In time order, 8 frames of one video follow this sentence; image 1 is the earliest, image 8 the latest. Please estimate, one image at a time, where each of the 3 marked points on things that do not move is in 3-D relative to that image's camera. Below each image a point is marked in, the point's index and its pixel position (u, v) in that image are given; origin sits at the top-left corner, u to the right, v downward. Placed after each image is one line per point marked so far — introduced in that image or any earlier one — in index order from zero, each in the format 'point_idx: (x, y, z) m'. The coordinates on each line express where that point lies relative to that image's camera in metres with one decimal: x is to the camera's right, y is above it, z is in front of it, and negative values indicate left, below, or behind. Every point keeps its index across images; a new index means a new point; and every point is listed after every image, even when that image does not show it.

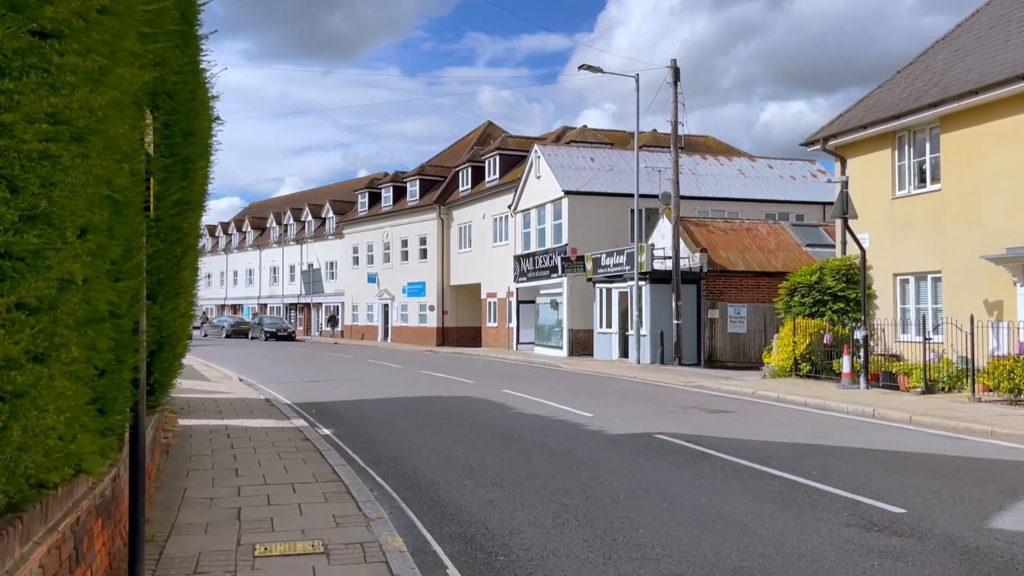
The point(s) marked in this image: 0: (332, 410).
0: (-3.5, -2.4, +15.5) m
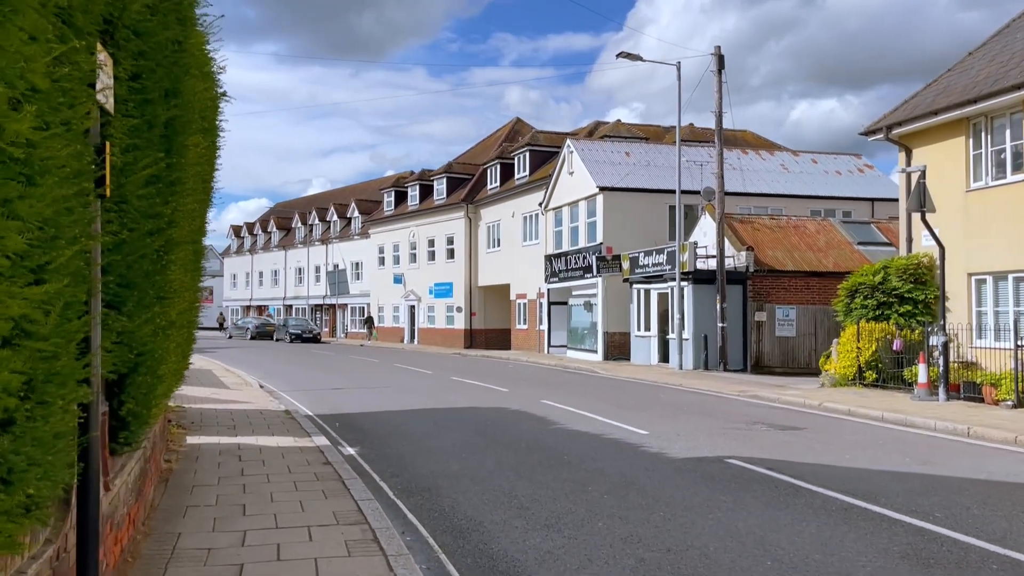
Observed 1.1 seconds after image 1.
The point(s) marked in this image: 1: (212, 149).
0: (-2.8, -2.4, +14.1) m
1: (-2.9, +1.3, +7.8) m
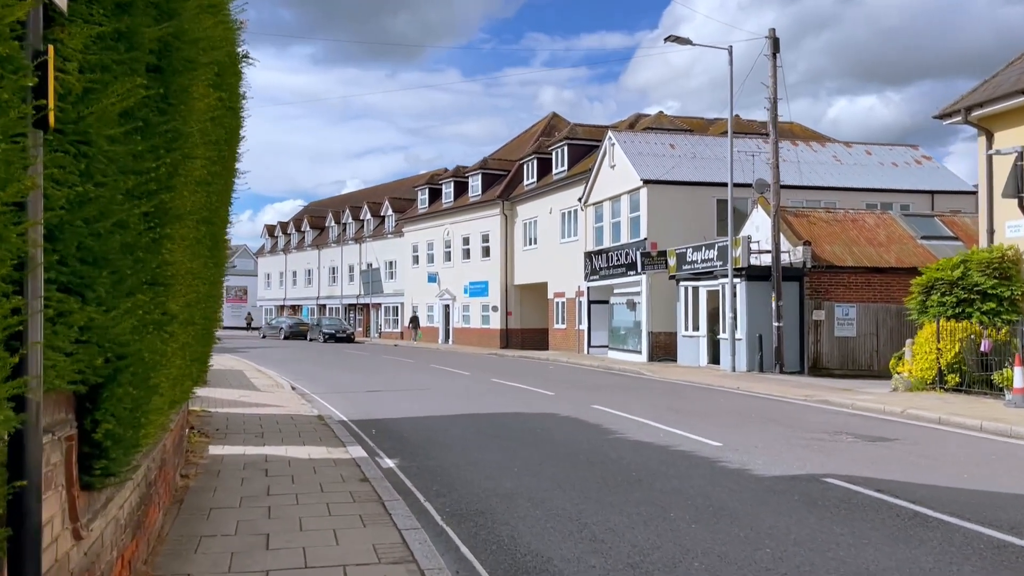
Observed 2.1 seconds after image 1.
0: (-1.9, -2.3, +13.0) m
1: (-2.4, +1.4, +6.7) m
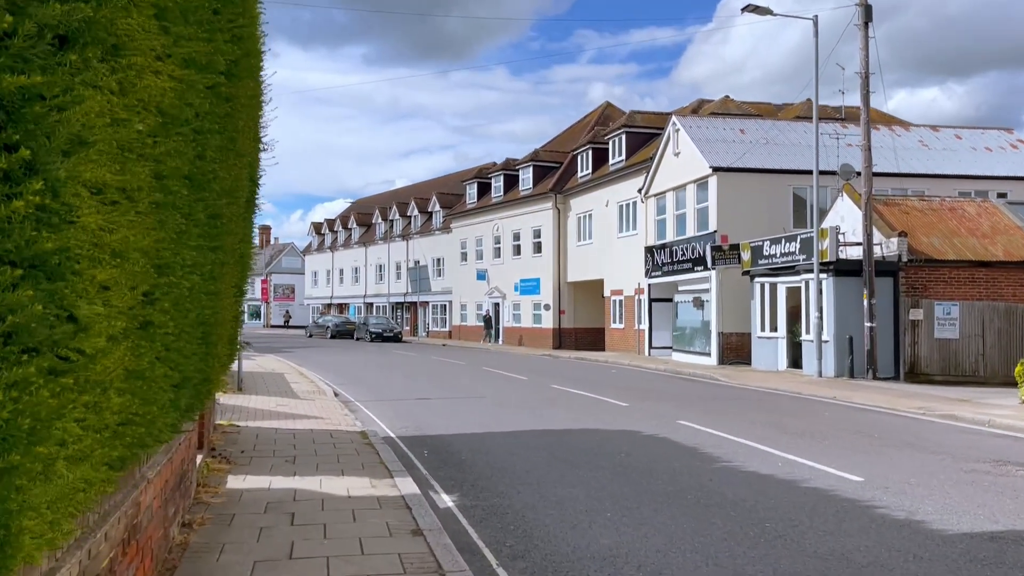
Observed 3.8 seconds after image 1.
0: (-0.9, -2.2, +11.0) m
1: (-1.7, +1.4, +4.7) m
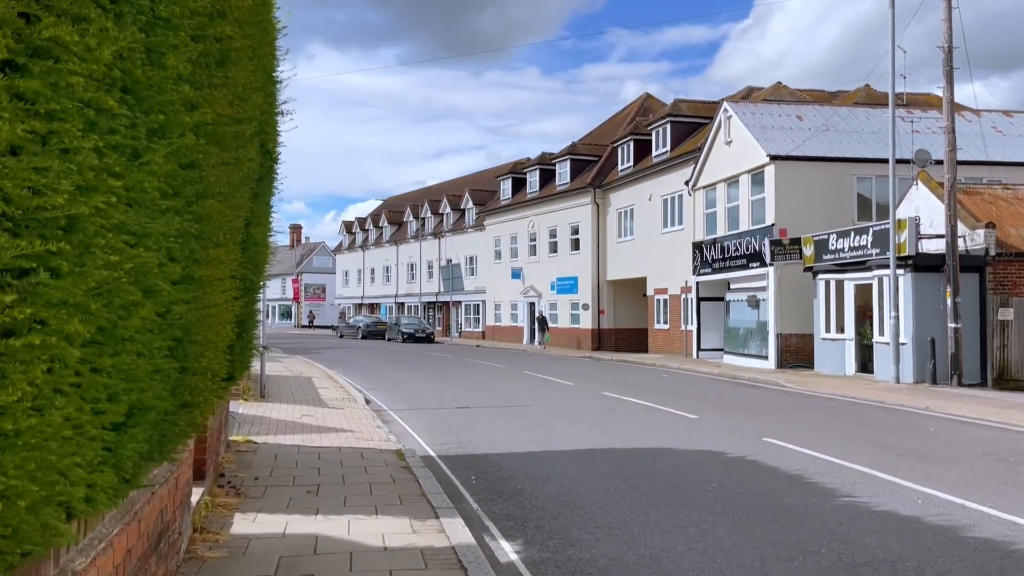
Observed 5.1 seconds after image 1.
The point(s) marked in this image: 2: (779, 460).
0: (-0.1, -2.2, +9.3) m
1: (-1.2, +1.5, +3.0) m
2: (+3.2, -2.1, +9.5) m
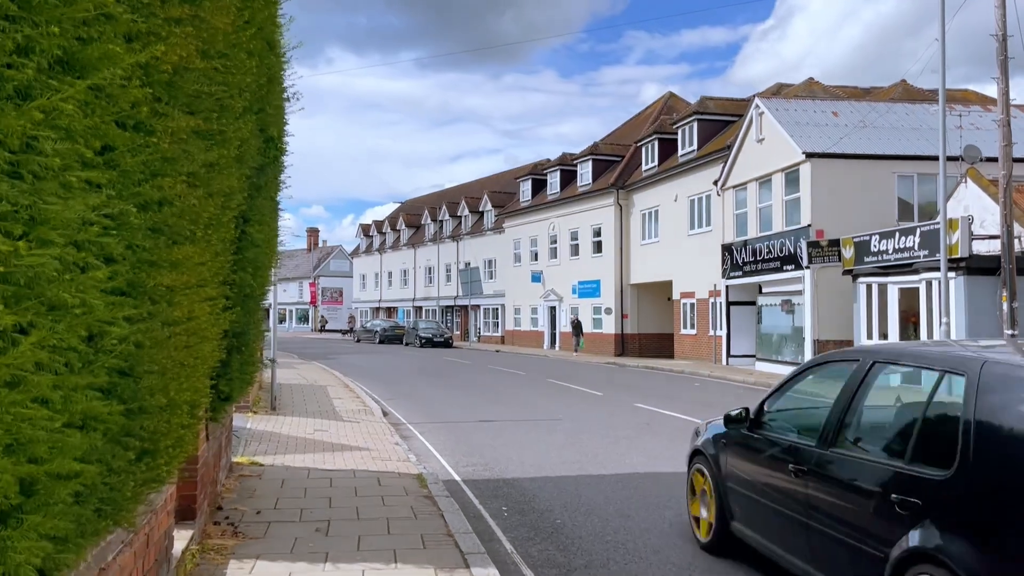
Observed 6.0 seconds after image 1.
0: (+0.2, -2.2, +8.2) m
1: (-0.9, +1.5, +2.0) m
2: (+3.6, -2.1, +8.4) m
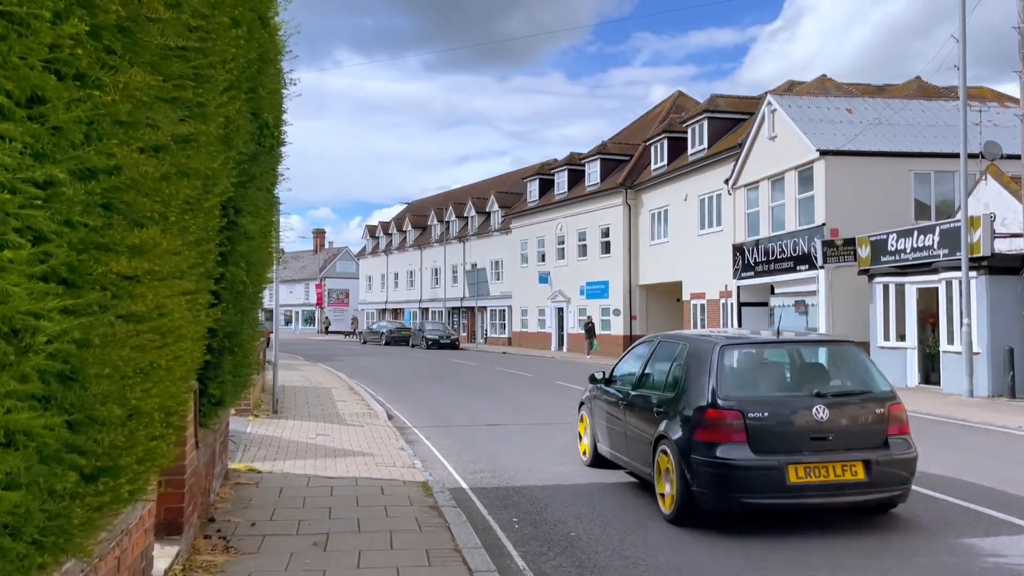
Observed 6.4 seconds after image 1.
0: (+0.4, -2.2, +7.7) m
1: (-0.9, +1.5, +1.5) m
2: (+3.7, -2.1, +7.9) m
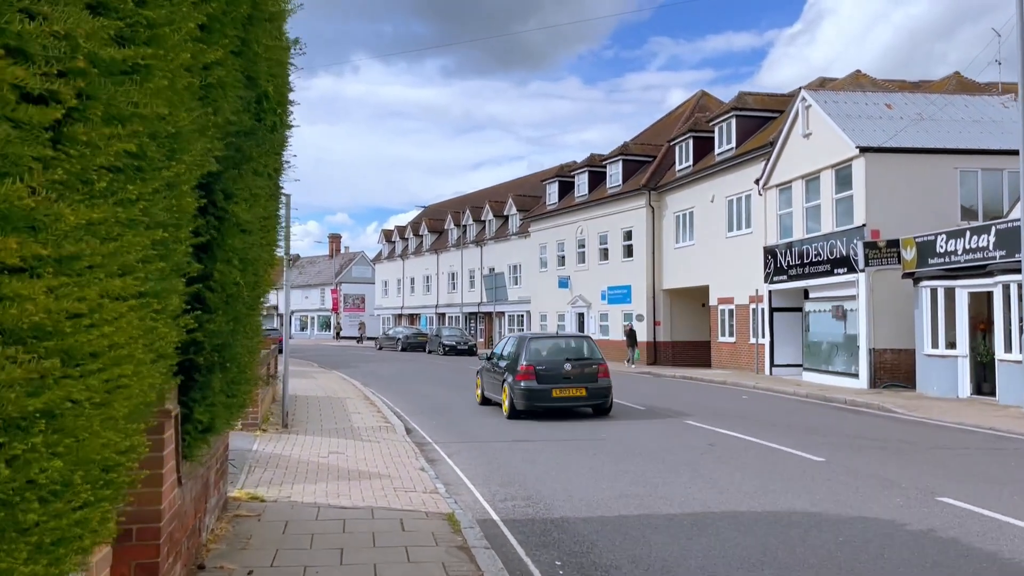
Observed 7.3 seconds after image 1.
0: (+0.7, -2.2, +6.6) m
1: (-0.7, +1.5, +0.4) m
2: (+4.0, -2.1, +6.7) m
